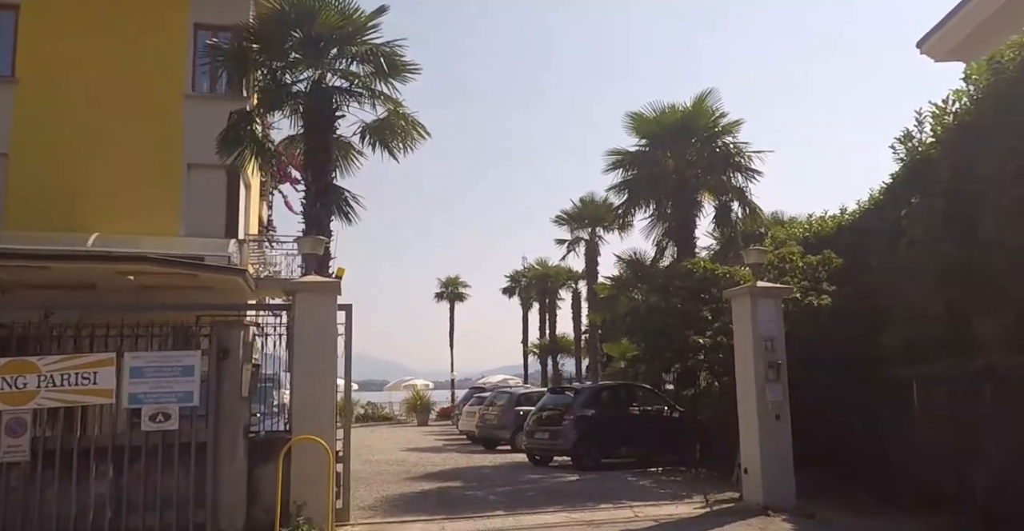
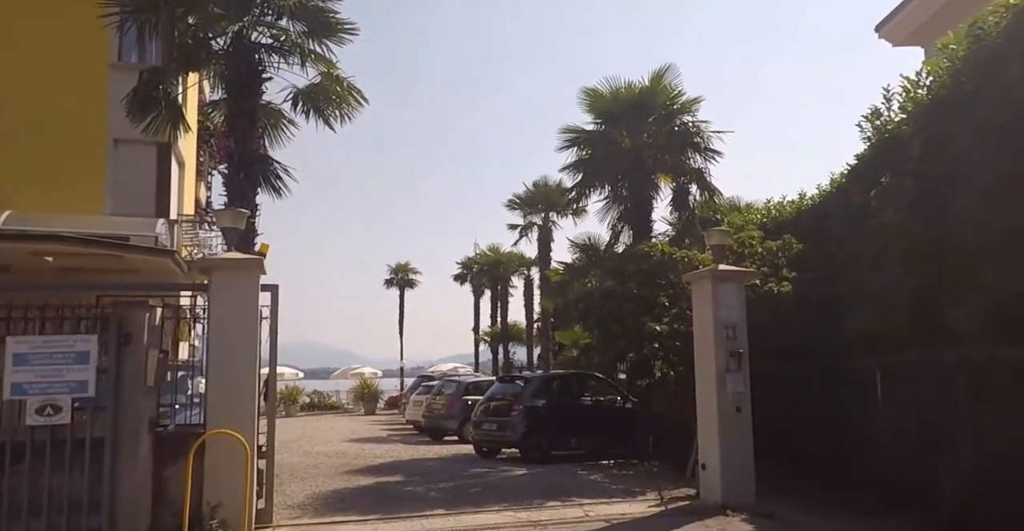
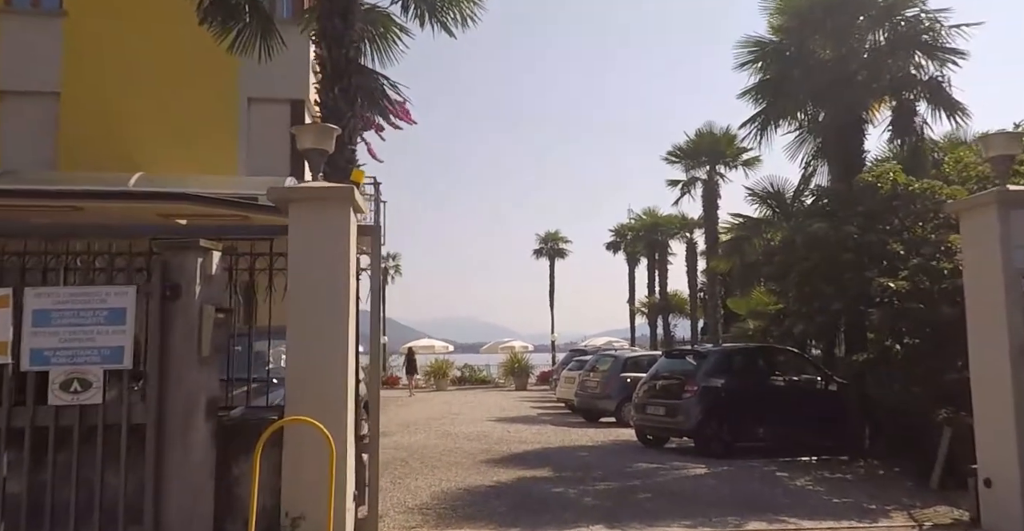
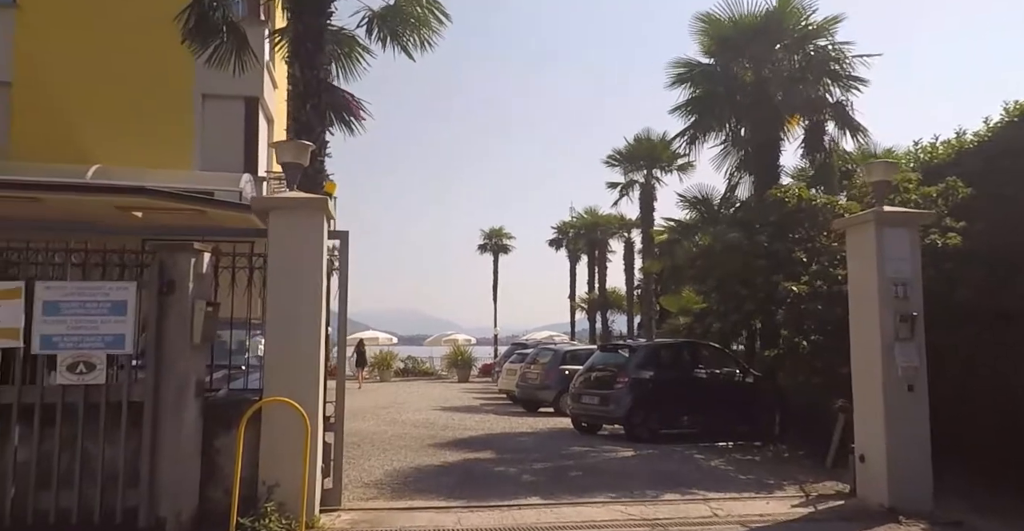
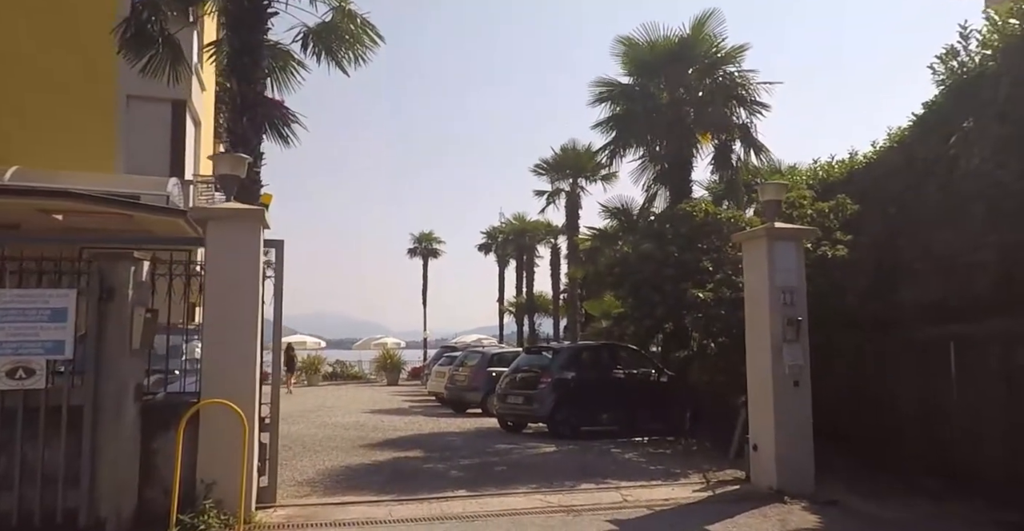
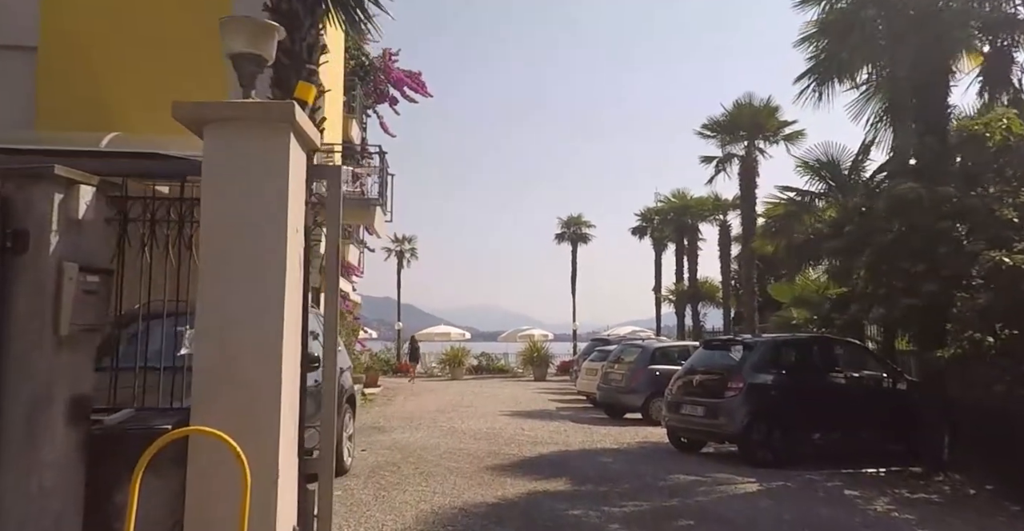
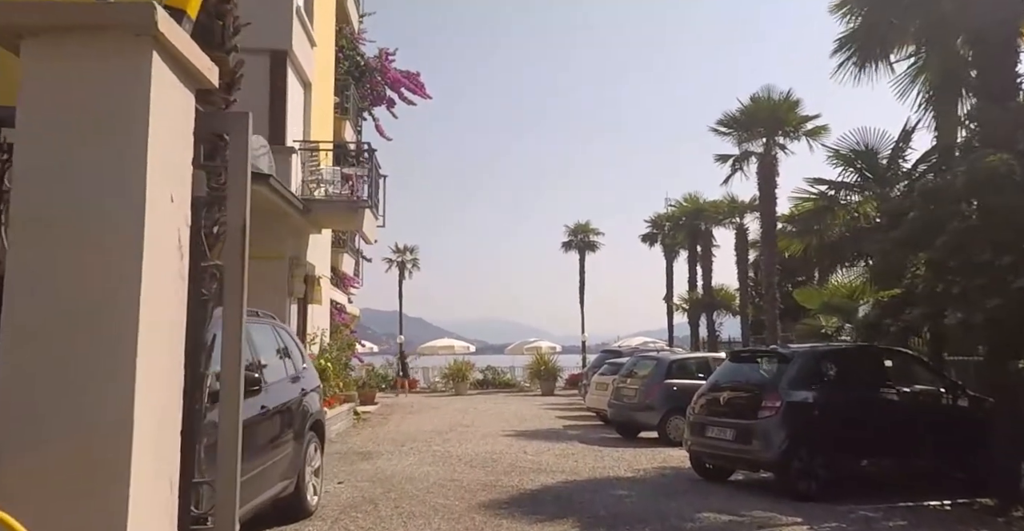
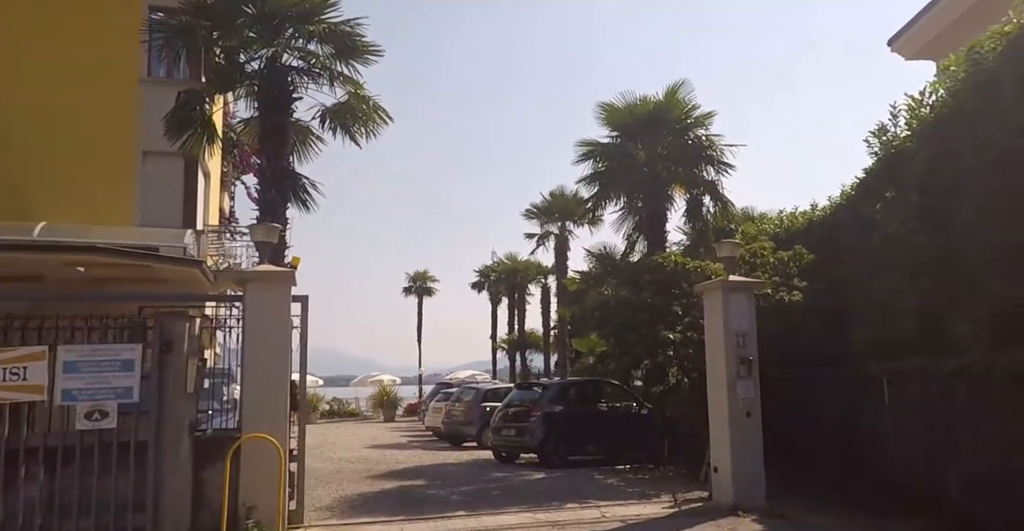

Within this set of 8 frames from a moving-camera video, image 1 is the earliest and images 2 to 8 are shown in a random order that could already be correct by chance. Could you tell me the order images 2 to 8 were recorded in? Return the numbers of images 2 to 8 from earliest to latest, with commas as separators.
8, 2, 5, 4, 3, 6, 7
